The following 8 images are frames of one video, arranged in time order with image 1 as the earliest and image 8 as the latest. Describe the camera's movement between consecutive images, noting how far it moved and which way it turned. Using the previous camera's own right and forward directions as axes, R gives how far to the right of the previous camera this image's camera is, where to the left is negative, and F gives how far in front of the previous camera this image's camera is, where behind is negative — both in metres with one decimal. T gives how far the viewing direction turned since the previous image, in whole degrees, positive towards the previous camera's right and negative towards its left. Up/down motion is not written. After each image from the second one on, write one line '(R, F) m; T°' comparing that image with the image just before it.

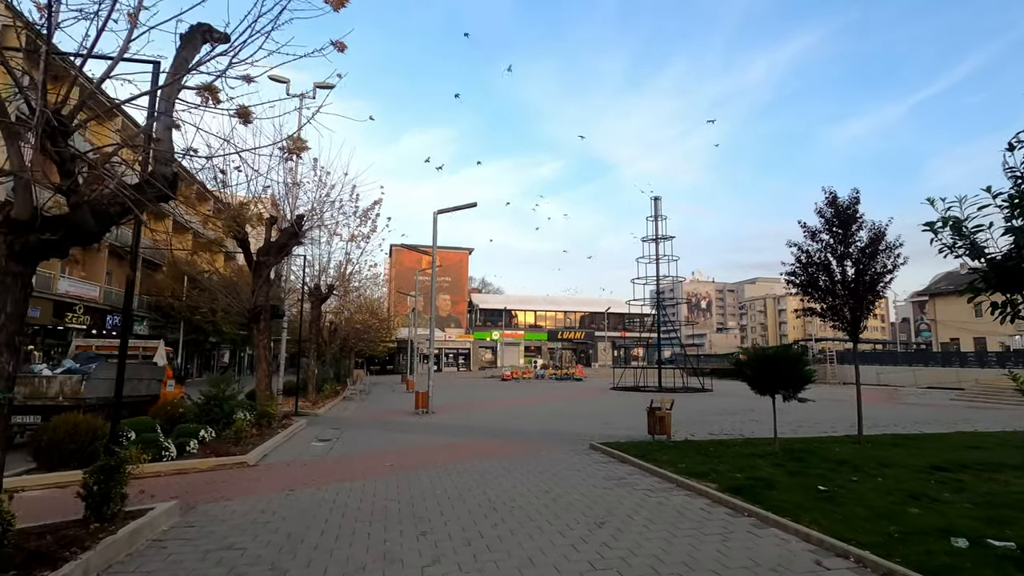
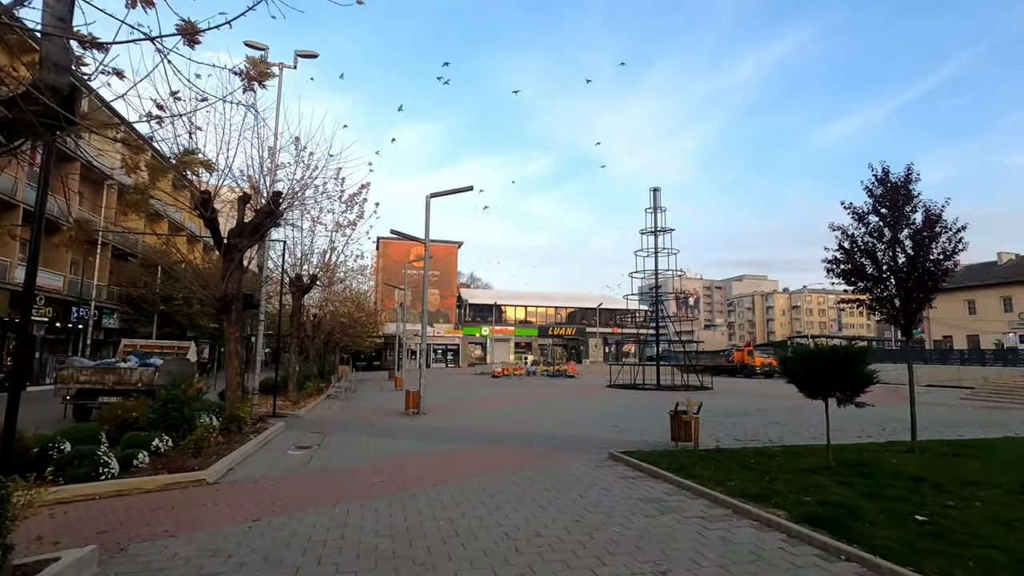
(-0.4, +1.6) m; +1°
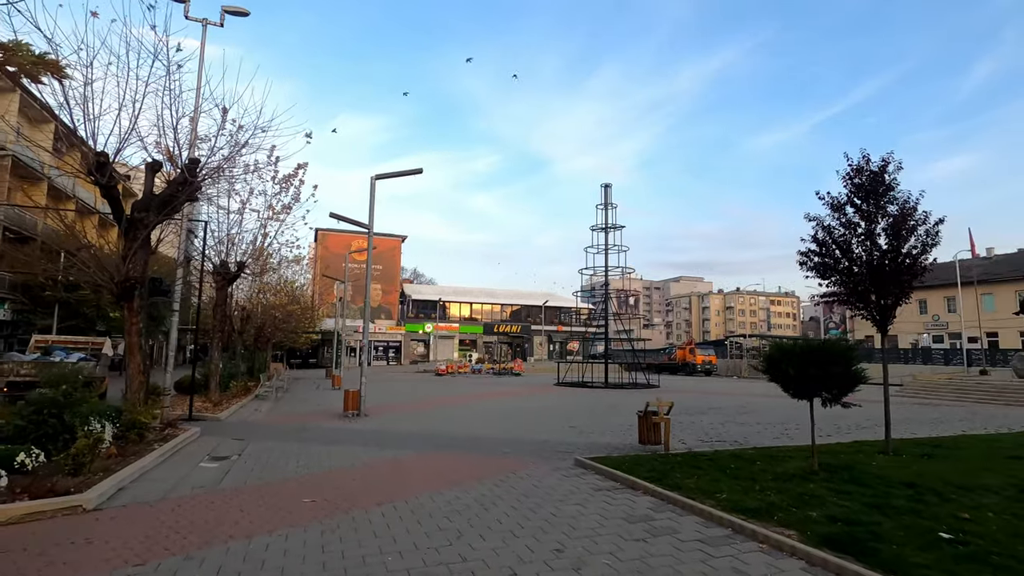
(-0.3, +1.2) m; +6°
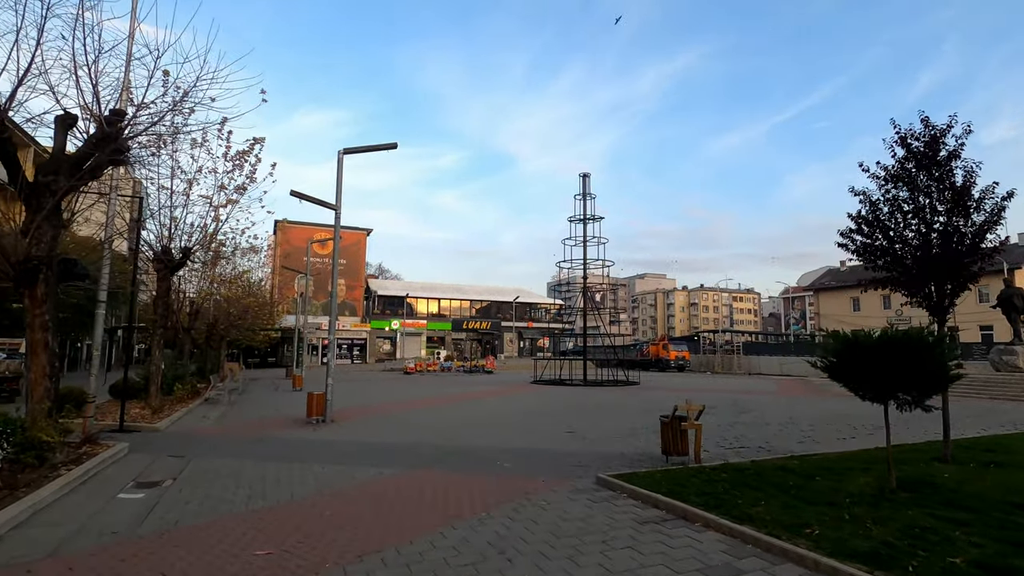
(-0.6, +1.8) m; +4°
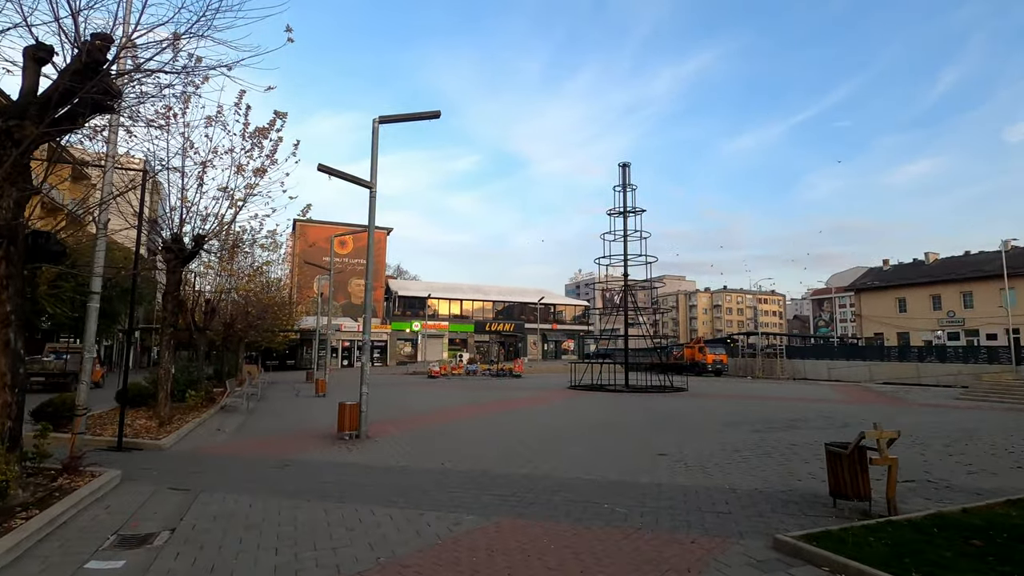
(-1.2, +2.3) m; -2°
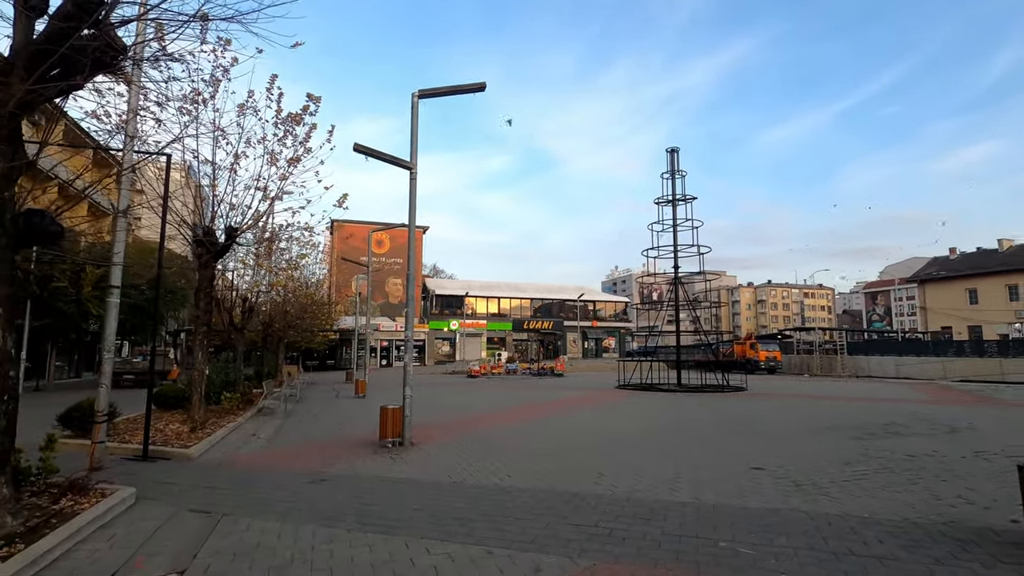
(-0.5, +1.4) m; -4°
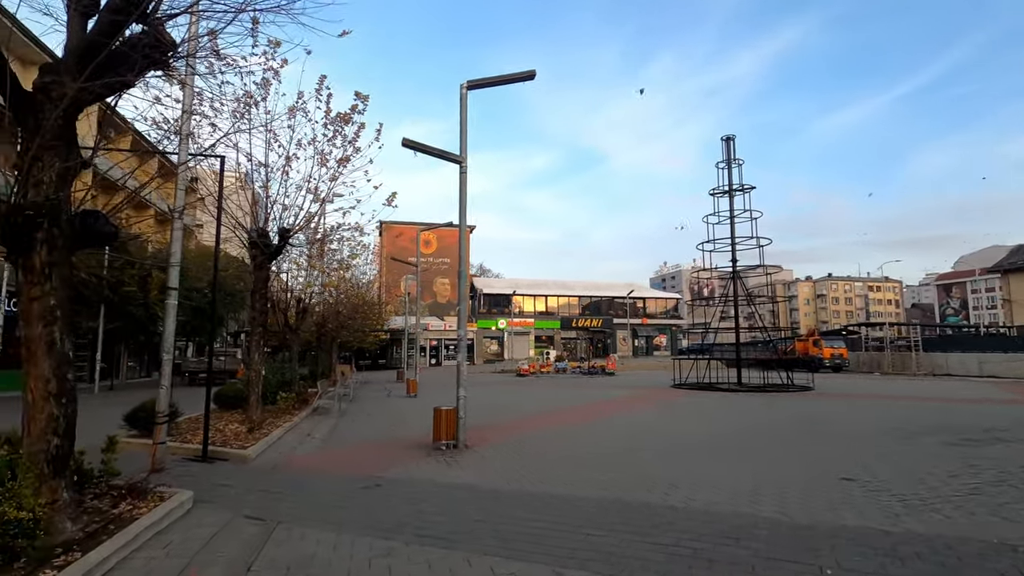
(-0.2, +0.5) m; -5°
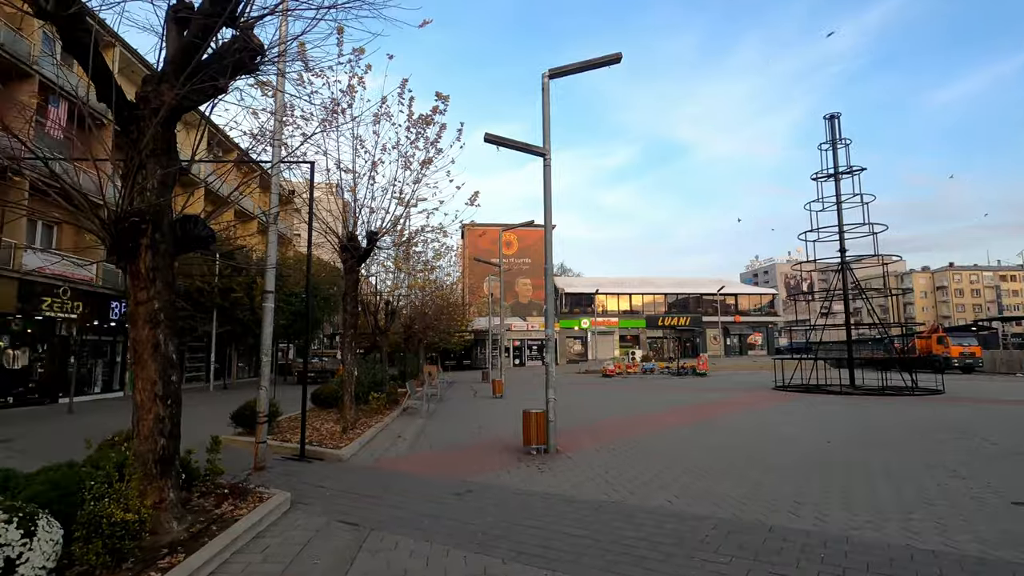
(-0.2, +0.5) m; -9°
